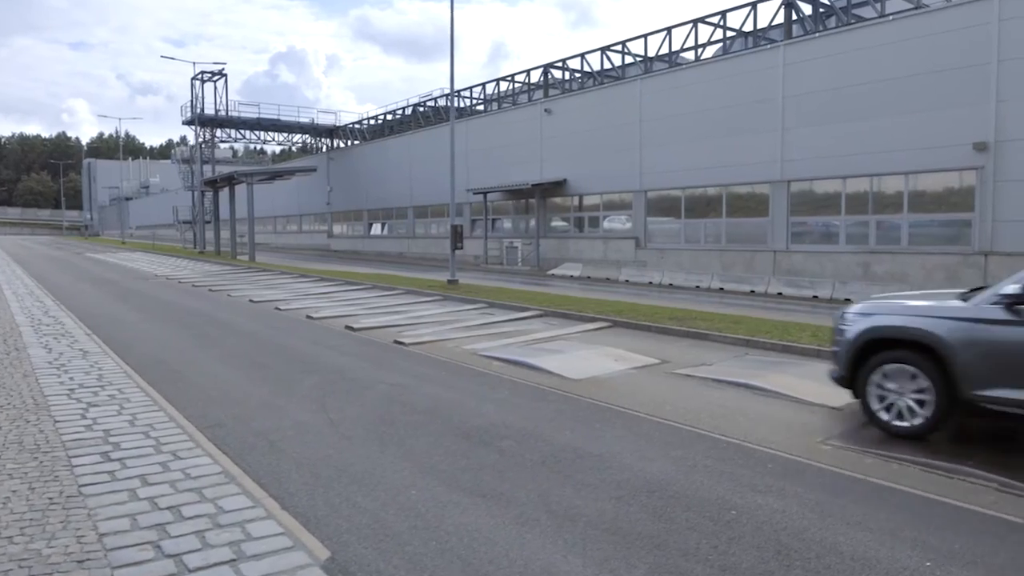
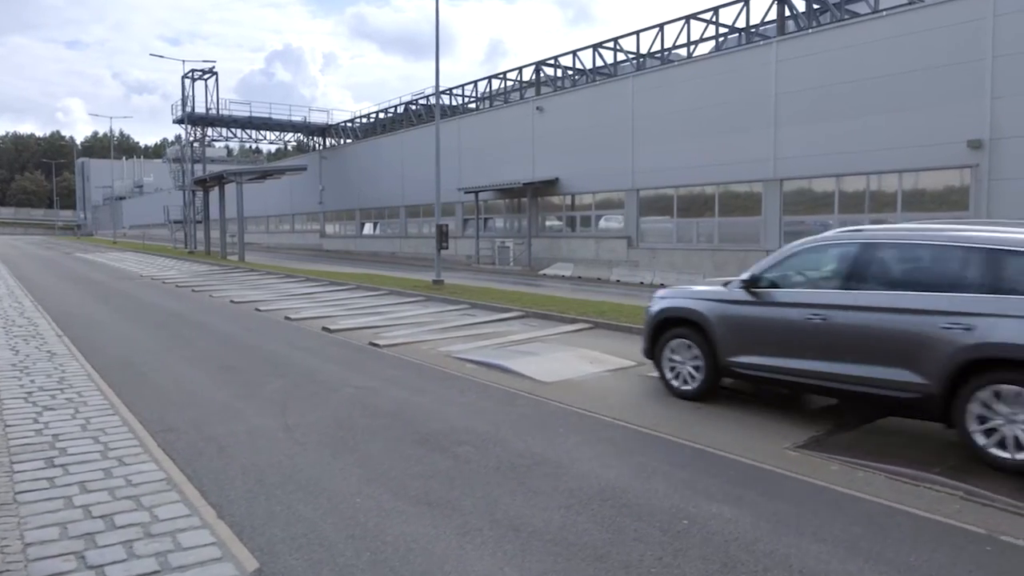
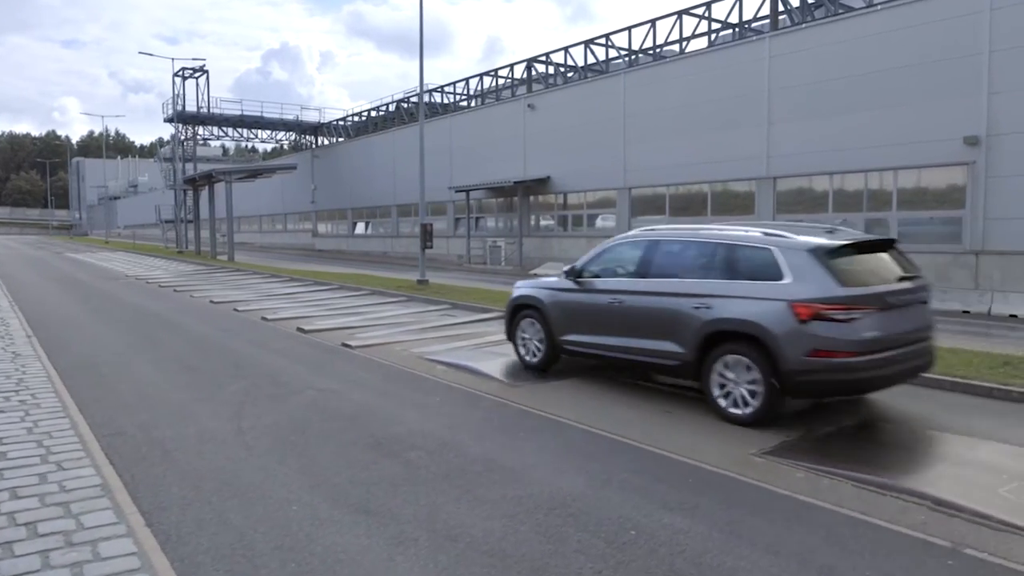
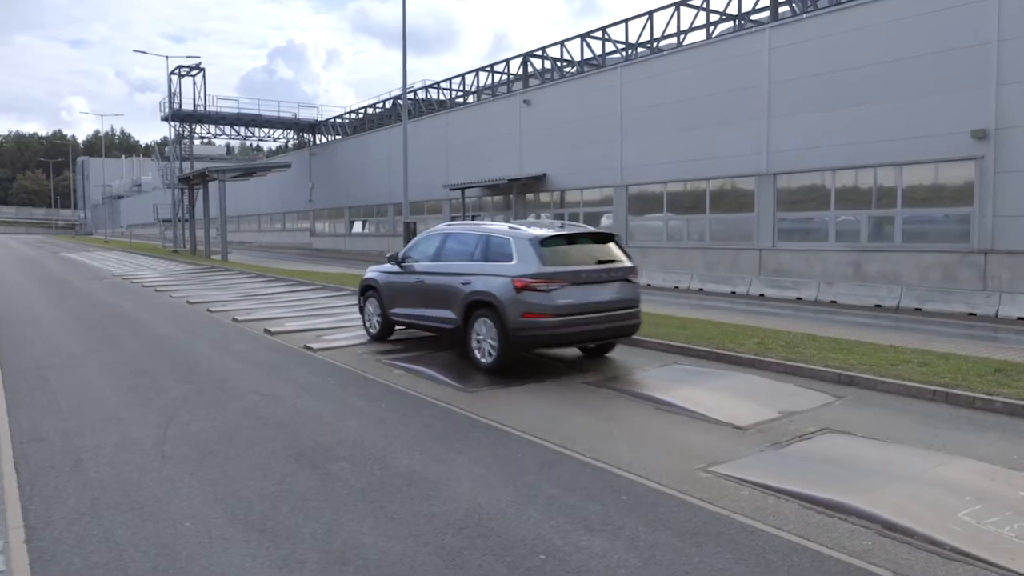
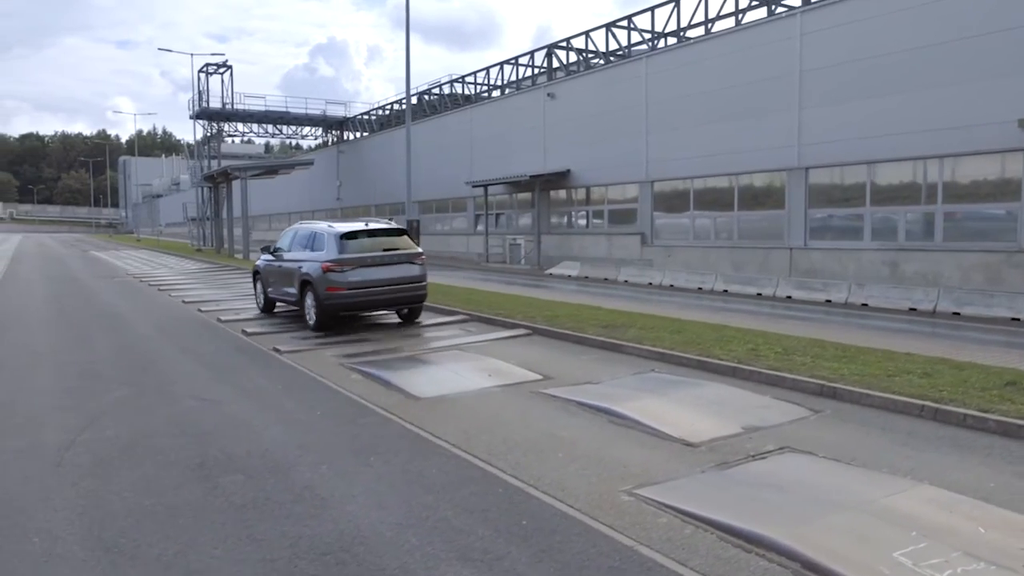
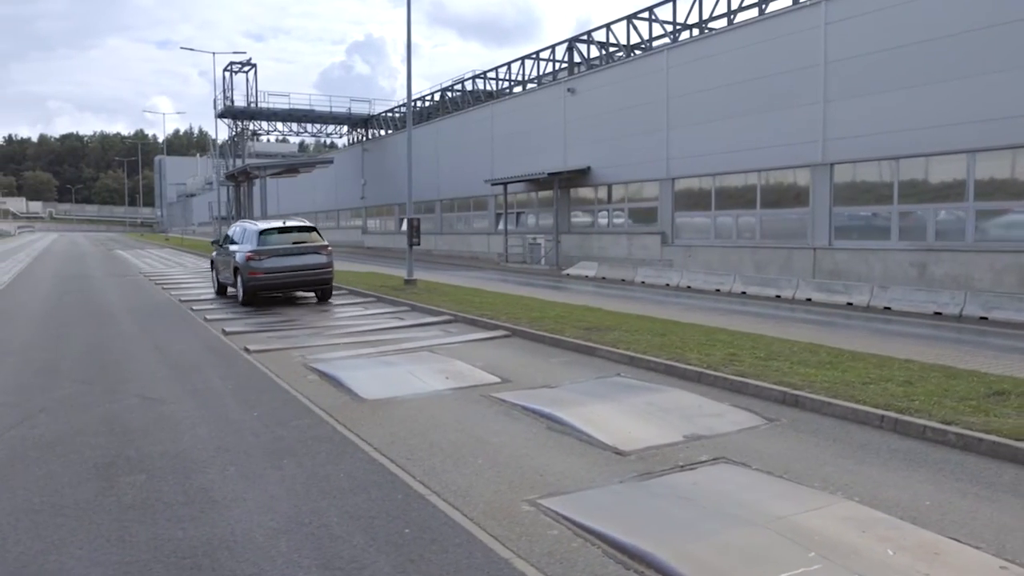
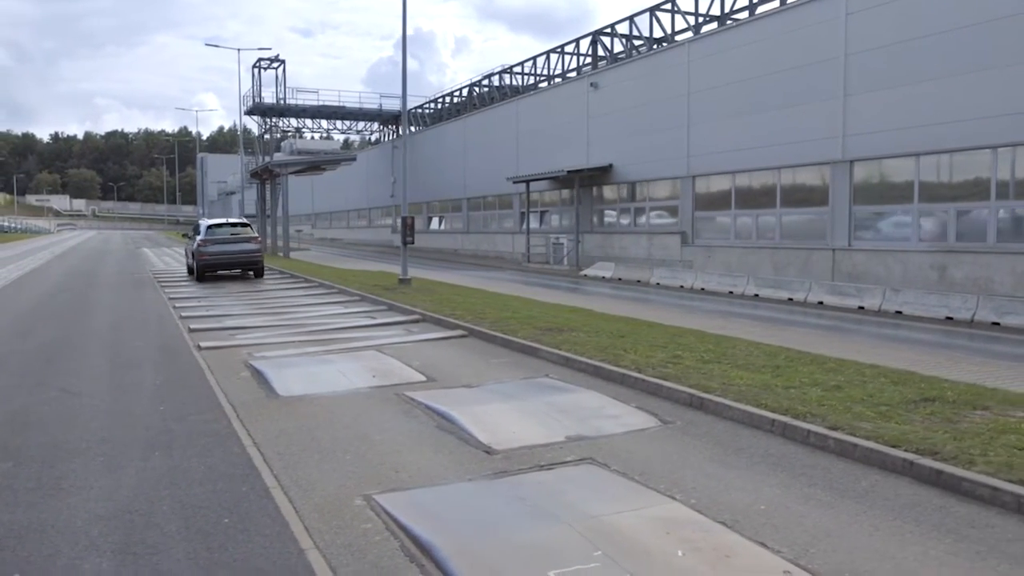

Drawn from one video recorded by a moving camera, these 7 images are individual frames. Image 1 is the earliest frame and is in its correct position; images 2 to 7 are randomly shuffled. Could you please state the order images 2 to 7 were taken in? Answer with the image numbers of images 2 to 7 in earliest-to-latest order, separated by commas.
2, 3, 4, 5, 6, 7
